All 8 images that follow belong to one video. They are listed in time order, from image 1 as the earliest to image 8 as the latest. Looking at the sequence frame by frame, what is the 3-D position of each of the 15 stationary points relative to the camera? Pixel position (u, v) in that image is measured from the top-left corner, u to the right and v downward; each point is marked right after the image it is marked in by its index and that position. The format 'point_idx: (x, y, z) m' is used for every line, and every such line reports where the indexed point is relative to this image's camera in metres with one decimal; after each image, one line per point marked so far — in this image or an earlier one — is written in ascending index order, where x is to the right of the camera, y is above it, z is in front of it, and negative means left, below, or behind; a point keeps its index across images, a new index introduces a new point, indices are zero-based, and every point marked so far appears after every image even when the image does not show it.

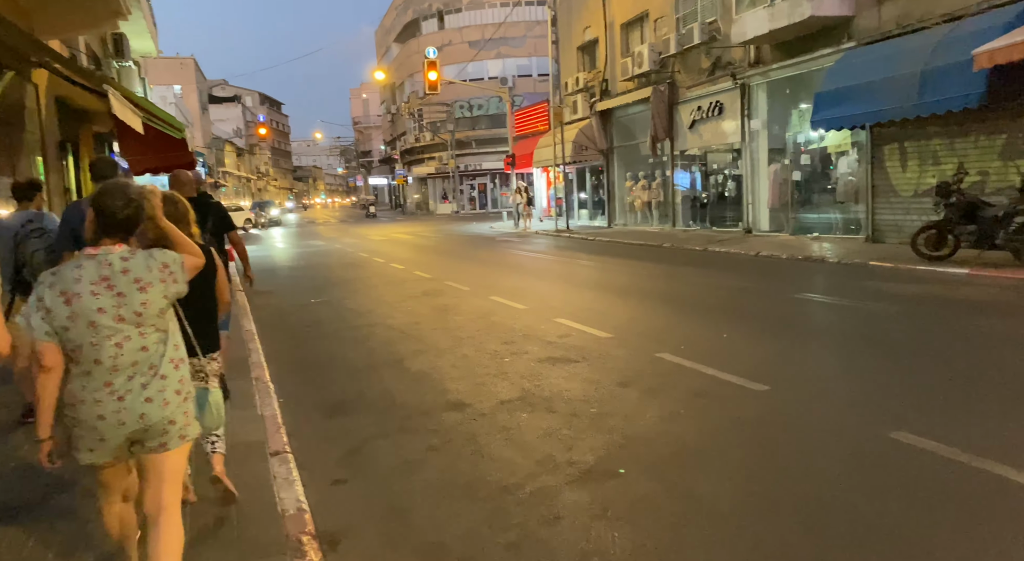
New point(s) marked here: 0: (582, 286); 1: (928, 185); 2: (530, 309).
0: (+1.2, -0.1, +13.0) m
1: (+7.4, +1.7, +14.1) m
2: (+0.3, -0.4, +10.2) m
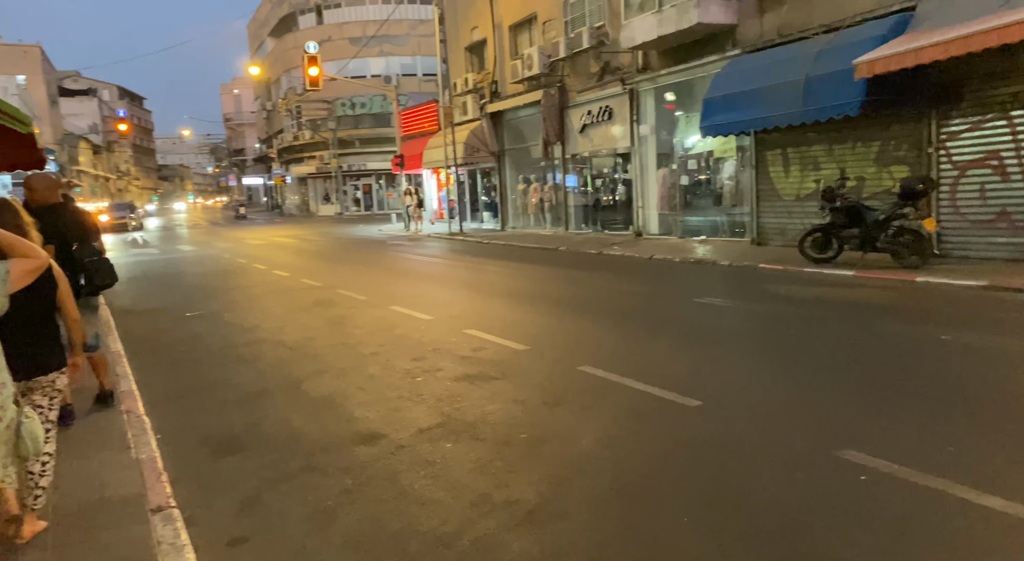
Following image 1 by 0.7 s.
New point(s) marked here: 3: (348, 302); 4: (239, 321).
0: (-0.5, -0.2, +12.6) m
1: (+5.5, +1.7, +14.6) m
2: (-0.9, -0.5, +9.7) m
3: (-2.5, -0.3, +11.9) m
4: (-3.8, -0.6, +10.9) m
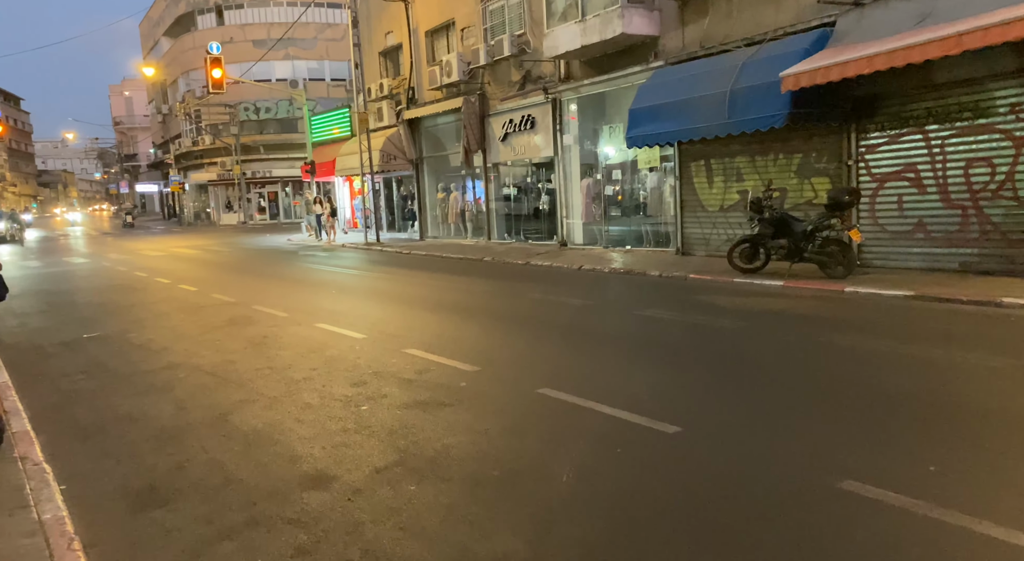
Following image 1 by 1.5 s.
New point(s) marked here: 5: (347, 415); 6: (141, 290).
0: (-1.6, -0.4, +12.0) m
1: (+4.2, +1.5, +14.8) m
2: (-1.7, -0.7, +9.1) m
3: (-3.5, -0.6, +11.1) m
4: (-4.6, -0.8, +10.0) m
5: (-1.2, -1.0, +6.0) m
6: (-7.7, -0.2, +16.2) m
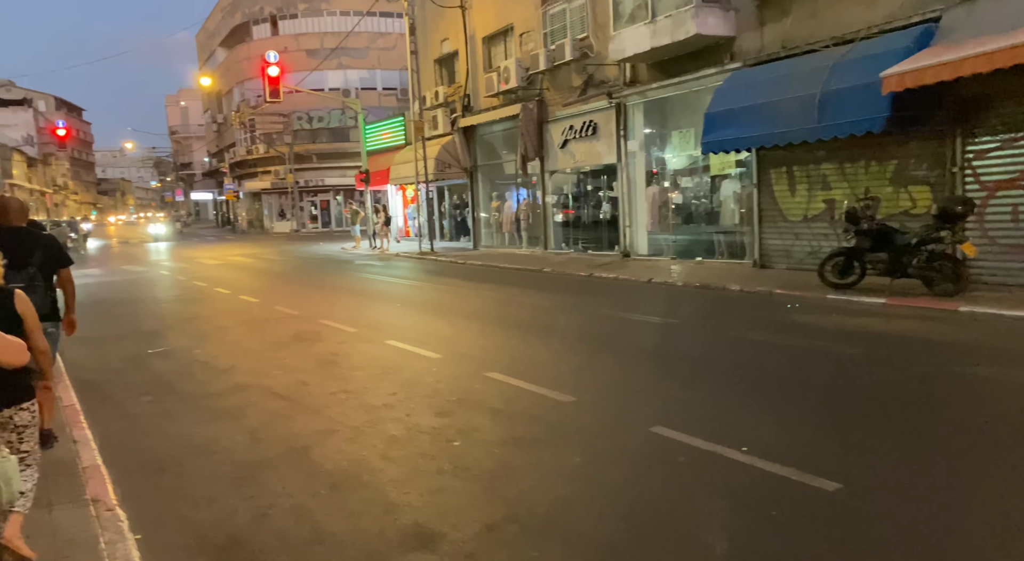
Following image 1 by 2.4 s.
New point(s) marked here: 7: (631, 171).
0: (-0.5, -0.6, +11.5) m
1: (+5.4, +1.2, +13.9) m
2: (-0.7, -0.9, +8.6) m
3: (-2.4, -0.8, +10.6) m
4: (-3.7, -1.0, +9.6) m
5: (-0.5, -1.2, +5.4) m
6: (-6.3, -0.4, +16.0) m
7: (+2.9, +2.7, +19.5) m
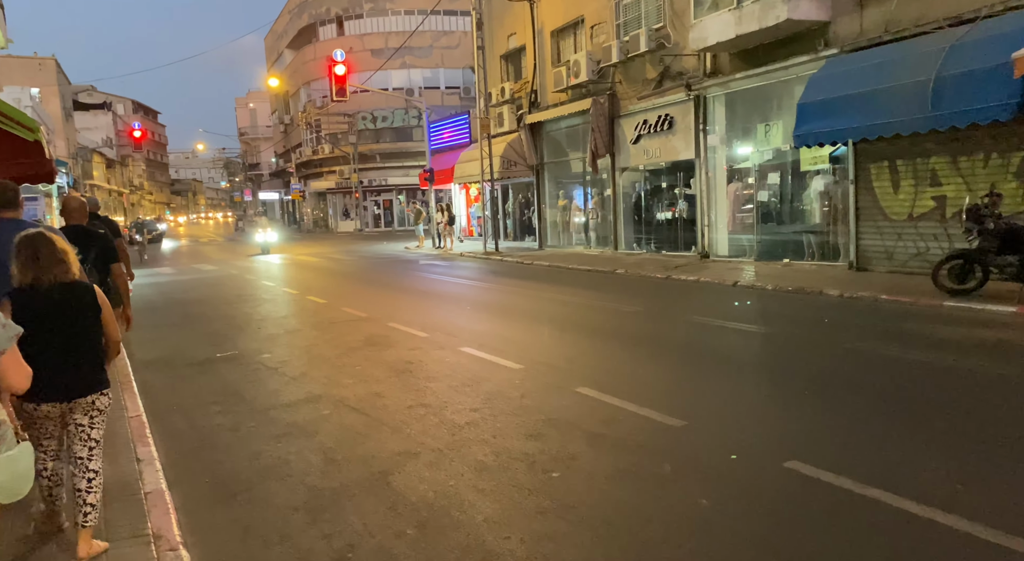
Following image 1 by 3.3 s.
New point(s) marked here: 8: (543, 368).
0: (+0.7, -0.7, +10.8) m
1: (+6.7, +1.2, +12.7) m
2: (+0.2, -0.9, +7.9) m
3: (-1.4, -0.8, +10.1) m
4: (-2.7, -1.0, +9.1) m
5: (+0.2, -1.2, +4.7) m
6: (-4.9, -0.4, +15.7) m
7: (+4.7, +2.6, +18.5) m
8: (+0.3, -0.9, +8.1) m
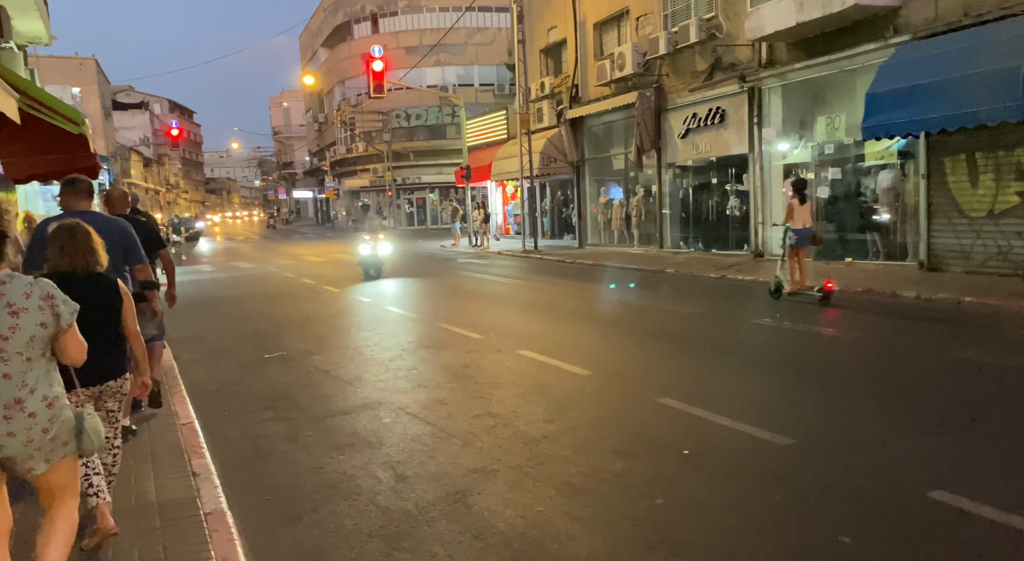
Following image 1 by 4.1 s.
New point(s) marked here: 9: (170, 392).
0: (+1.4, -0.7, +10.2) m
1: (+7.5, +1.2, +11.9) m
2: (+0.8, -0.9, +7.3) m
3: (-0.6, -0.8, +9.6) m
4: (-2.0, -1.0, +8.7) m
5: (+0.7, -1.2, +4.1) m
6: (-3.9, -0.4, +15.3) m
7: (+5.7, +2.7, +17.8) m
8: (+1.0, -0.9, +7.6) m
9: (-3.2, -1.1, +7.5) m
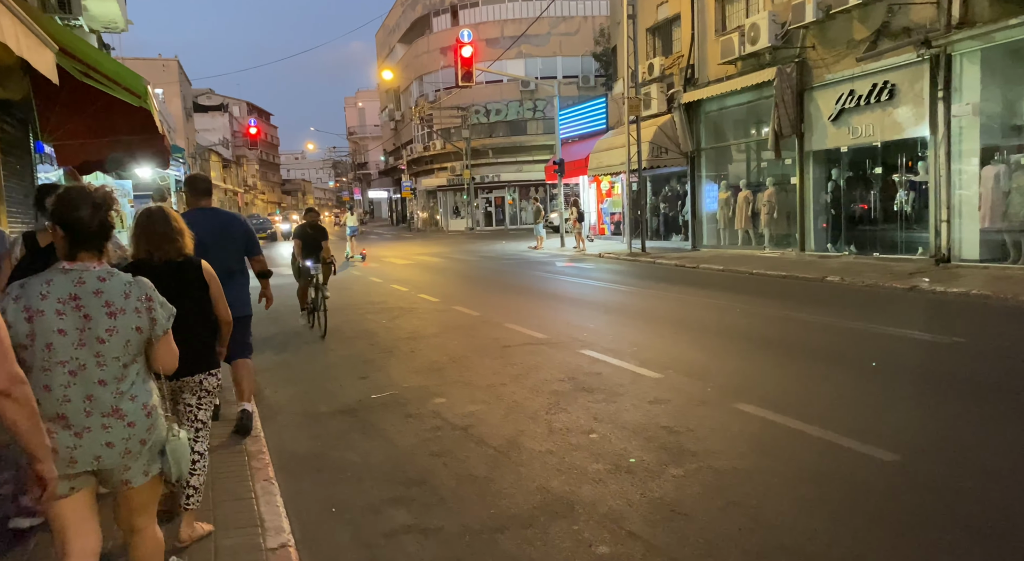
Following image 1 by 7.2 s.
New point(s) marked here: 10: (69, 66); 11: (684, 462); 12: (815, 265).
0: (+3.2, -0.8, +7.3) m
1: (+9.4, +1.0, +8.5) m
2: (+2.3, -1.1, +4.5) m
3: (+1.1, -0.9, +6.9) m
4: (-0.3, -1.1, +6.1) m
5: (+1.9, -1.4, +1.4) m
6: (-1.7, -0.5, +12.9) m
7: (+8.1, +2.5, +14.5) m
8: (+2.5, -1.1, +4.8) m
9: (-1.7, -1.2, +5.0) m
10: (-4.2, +2.0, +7.4) m
11: (+1.1, -1.1, +4.9) m
12: (+6.5, +0.3, +16.8) m
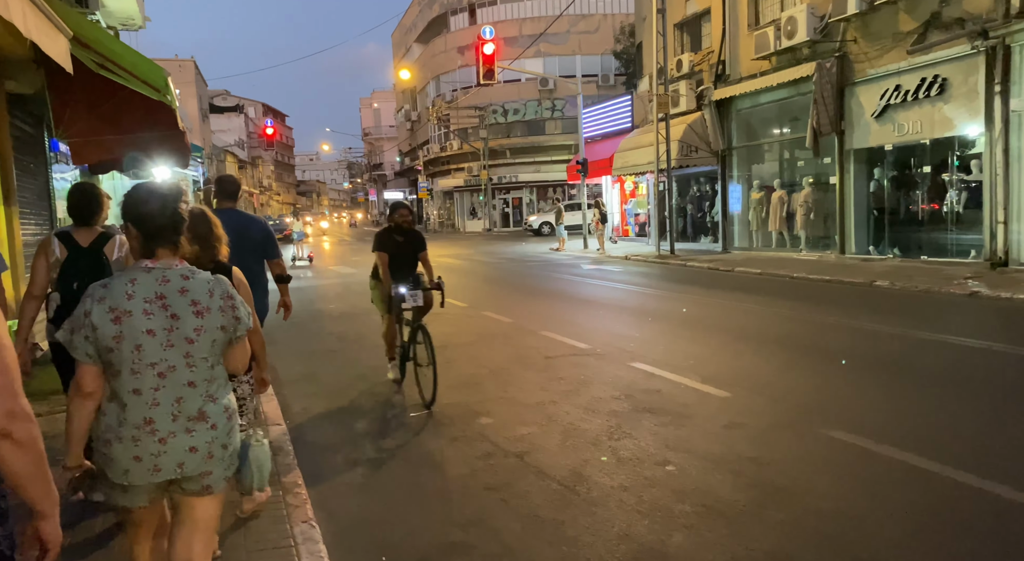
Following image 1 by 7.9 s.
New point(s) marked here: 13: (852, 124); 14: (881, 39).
0: (+3.6, -0.9, +6.6) m
1: (+9.9, +0.9, +7.7) m
2: (+2.7, -1.2, +3.8) m
3: (+1.5, -1.0, +6.2) m
4: (+0.1, -1.2, +5.5) m
5: (+2.3, -1.5, +0.7) m
6: (-1.2, -0.6, +12.3) m
7: (+8.7, +2.4, +13.7) m
8: (+2.9, -1.1, +4.0) m
9: (-1.3, -1.3, +4.4) m
10: (-3.7, +2.0, +6.8) m
11: (+1.5, -1.2, +4.3) m
12: (+7.1, +0.3, +16.0) m
13: (+7.6, +3.4, +17.5) m
14: (+7.7, +5.0, +16.3) m
